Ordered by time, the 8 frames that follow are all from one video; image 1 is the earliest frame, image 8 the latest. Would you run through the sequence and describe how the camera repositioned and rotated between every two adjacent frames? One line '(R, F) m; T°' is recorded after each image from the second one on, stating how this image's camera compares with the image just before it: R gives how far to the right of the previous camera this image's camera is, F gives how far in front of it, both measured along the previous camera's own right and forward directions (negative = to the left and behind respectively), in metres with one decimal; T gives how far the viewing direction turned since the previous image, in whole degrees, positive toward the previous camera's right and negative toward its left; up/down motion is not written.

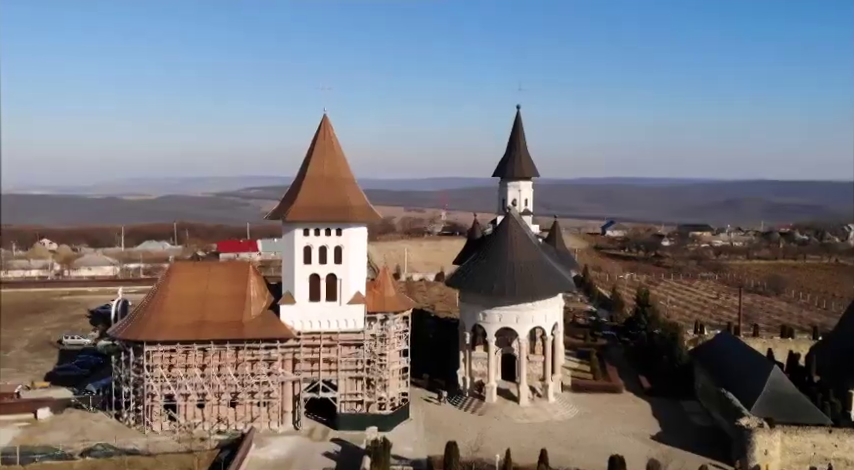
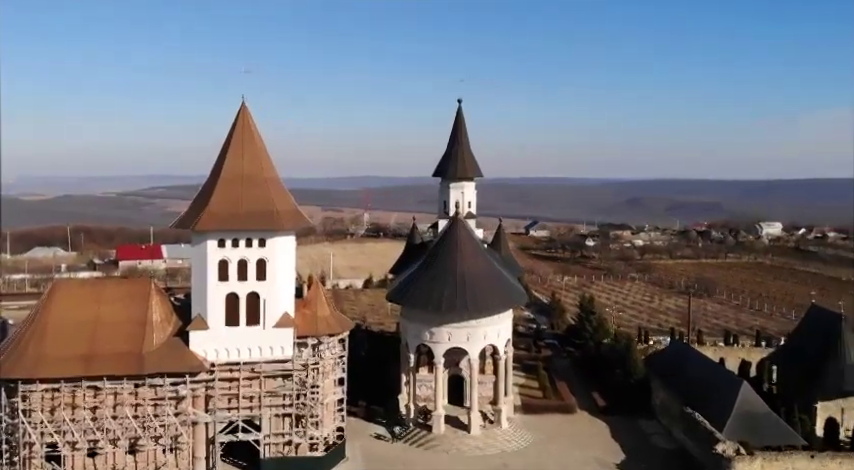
(-0.5, +3.5) m; +6°
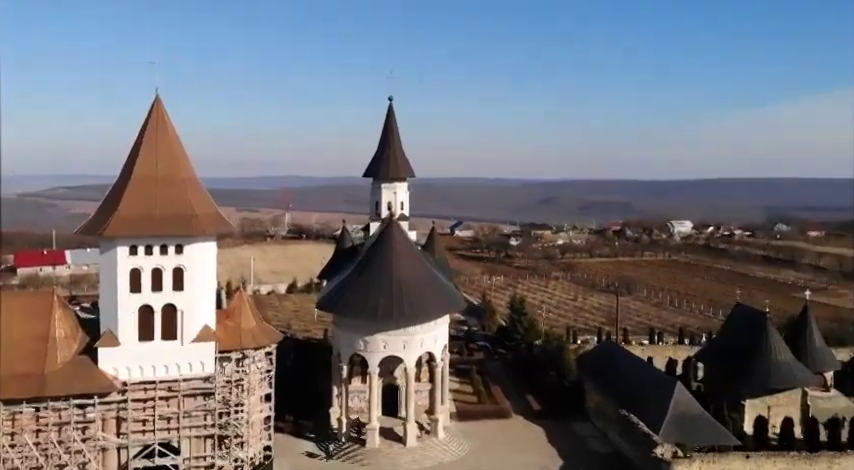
(-0.3, +1.2) m; +6°
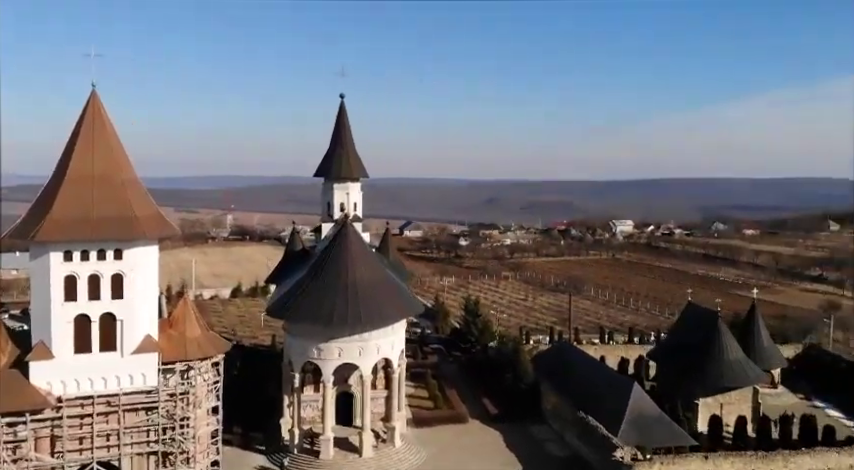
(-0.2, +0.8) m; +4°
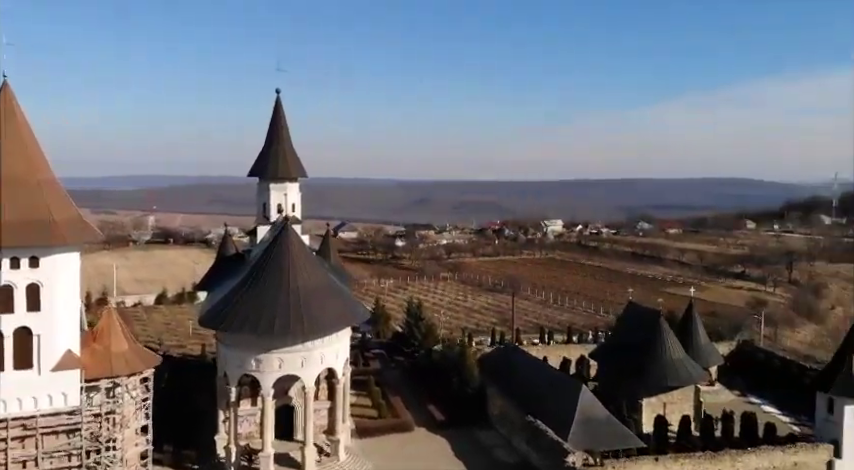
(-0.3, +1.0) m; +5°
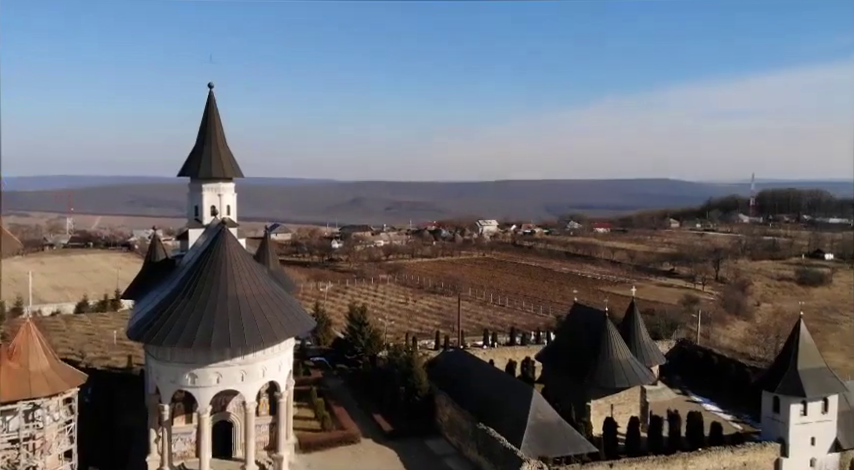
(-0.3, +1.1) m; +5°
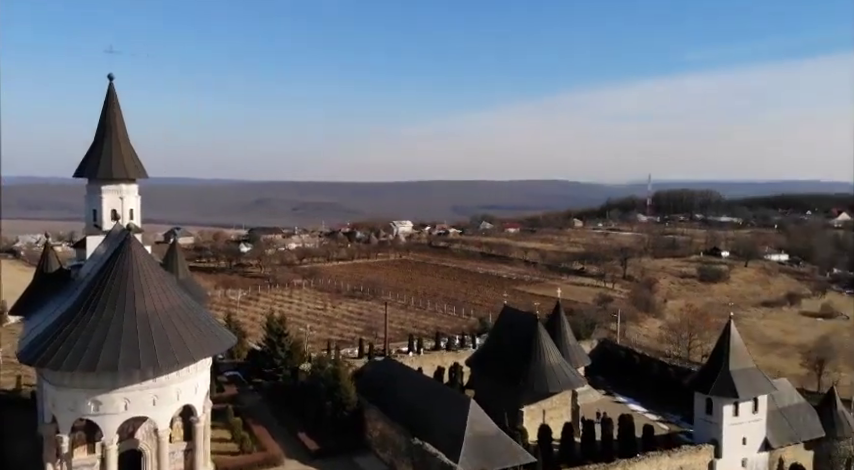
(-0.4, +1.6) m; +6°
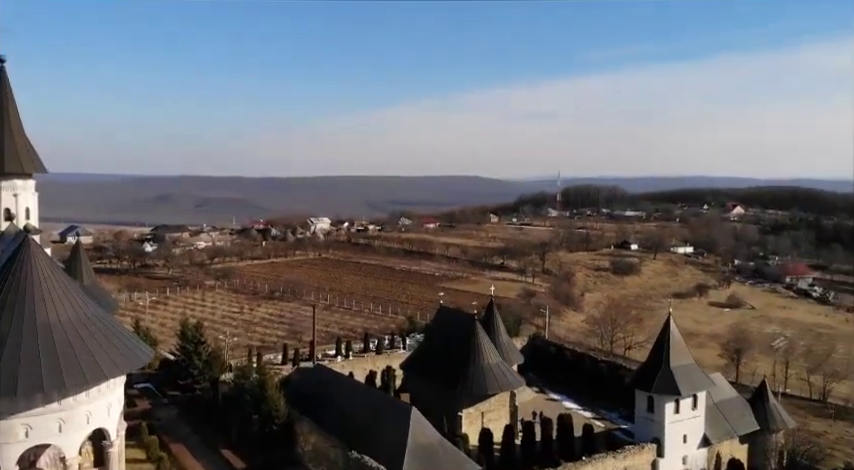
(-0.4, +1.6) m; +6°
